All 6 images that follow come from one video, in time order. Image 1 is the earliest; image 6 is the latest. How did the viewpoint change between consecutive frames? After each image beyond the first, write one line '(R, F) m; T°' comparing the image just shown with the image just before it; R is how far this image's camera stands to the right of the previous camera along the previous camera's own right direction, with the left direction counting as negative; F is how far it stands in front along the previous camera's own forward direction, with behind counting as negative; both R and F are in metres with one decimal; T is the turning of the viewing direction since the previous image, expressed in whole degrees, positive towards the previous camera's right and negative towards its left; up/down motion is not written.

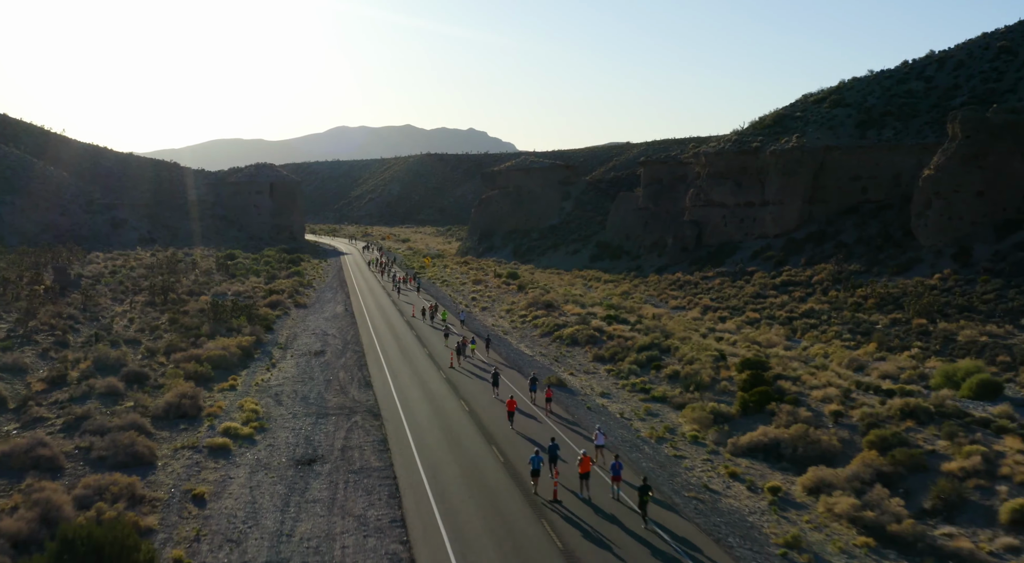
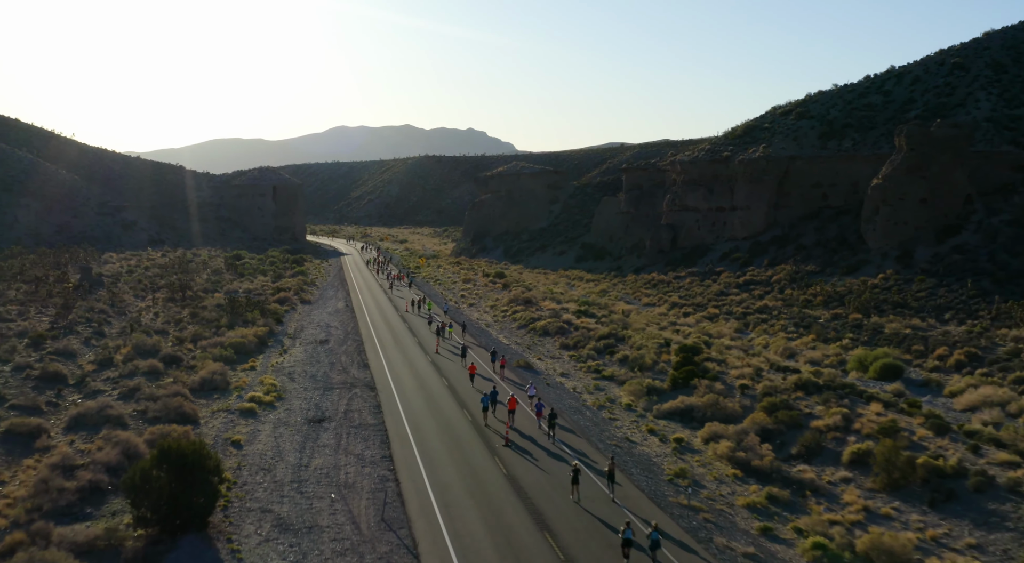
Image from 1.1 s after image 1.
(+0.9, -3.9) m; 0°
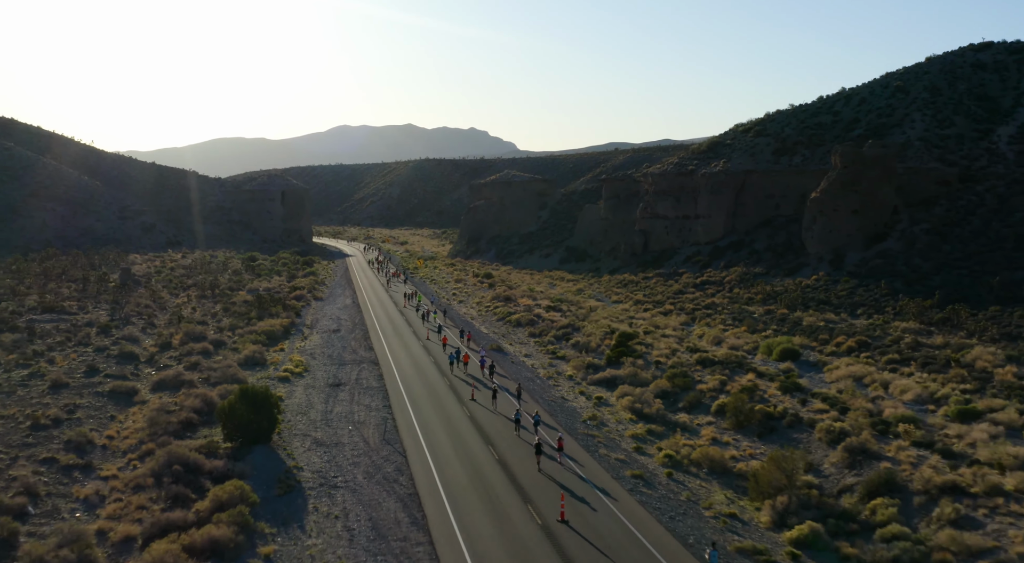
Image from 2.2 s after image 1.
(+1.2, -6.5) m; 0°
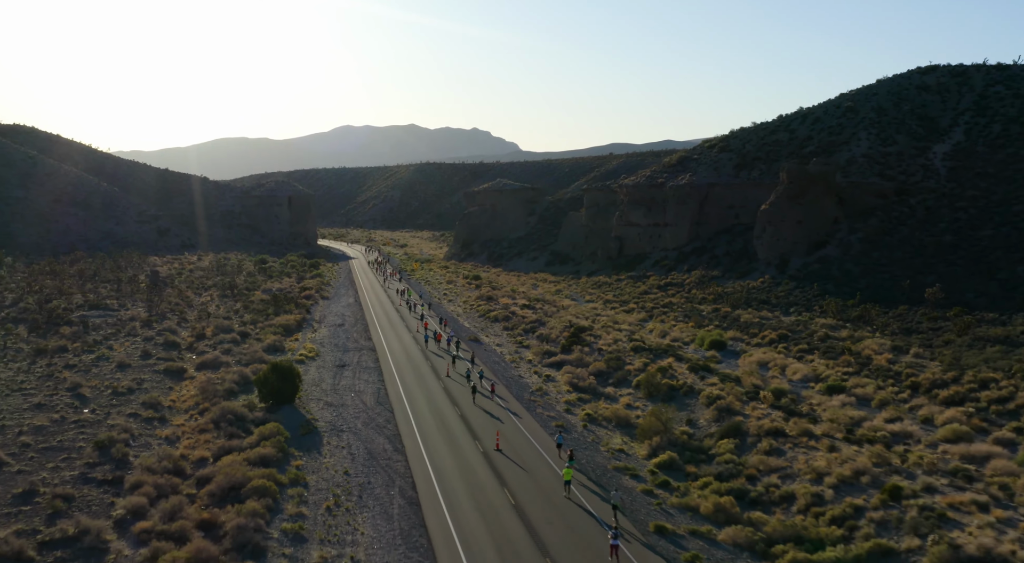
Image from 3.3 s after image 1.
(+1.5, -6.5) m; 0°
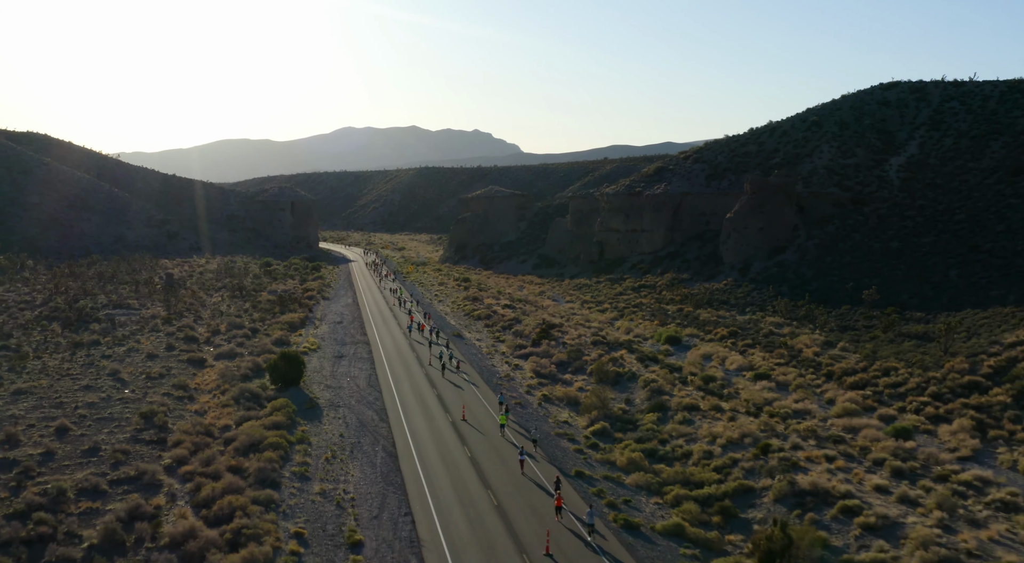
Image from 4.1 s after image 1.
(+1.4, -5.0) m; 0°
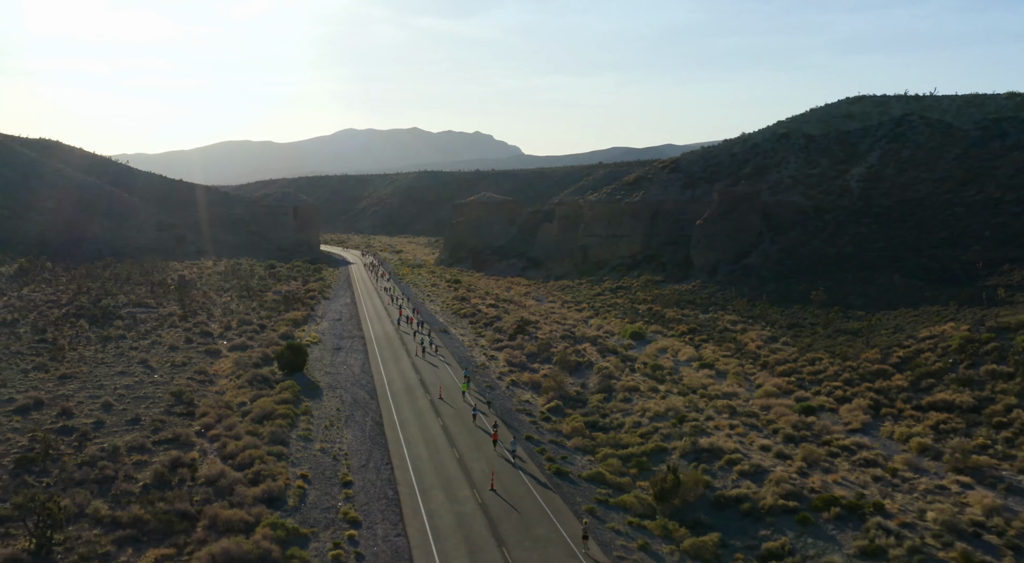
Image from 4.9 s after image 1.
(+1.5, -5.1) m; 0°
